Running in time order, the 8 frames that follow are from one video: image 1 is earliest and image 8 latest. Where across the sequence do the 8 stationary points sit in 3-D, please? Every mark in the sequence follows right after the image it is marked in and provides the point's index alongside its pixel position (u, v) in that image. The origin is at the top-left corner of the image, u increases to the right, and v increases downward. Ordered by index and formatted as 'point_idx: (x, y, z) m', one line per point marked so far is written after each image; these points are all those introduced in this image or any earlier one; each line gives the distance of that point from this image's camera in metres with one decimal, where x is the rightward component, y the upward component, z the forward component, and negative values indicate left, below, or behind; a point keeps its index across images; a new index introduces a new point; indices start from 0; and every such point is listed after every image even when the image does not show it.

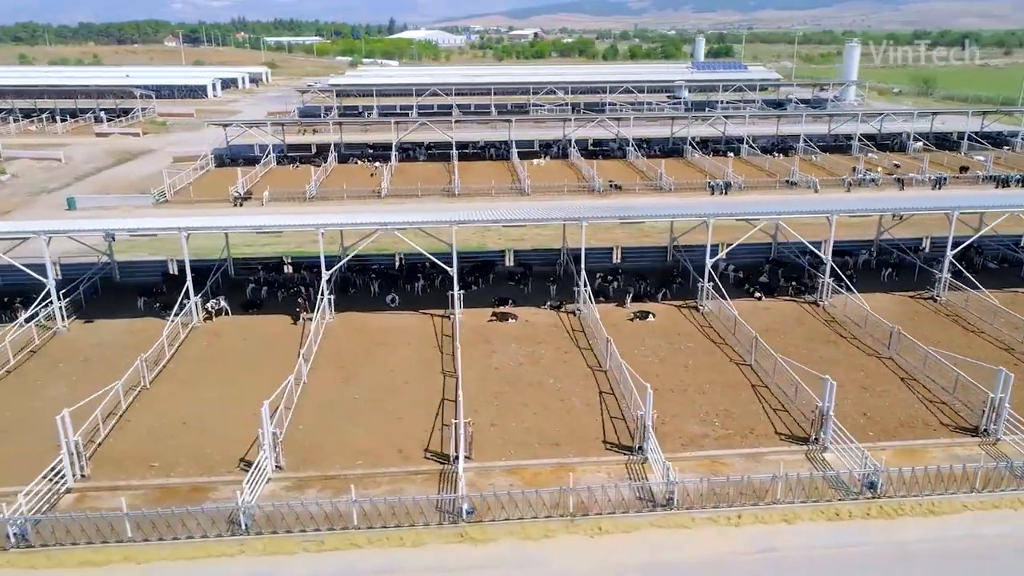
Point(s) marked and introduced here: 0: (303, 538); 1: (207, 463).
0: (-3.8, -4.6, +13.0) m
1: (-6.6, -3.8, +15.4) m
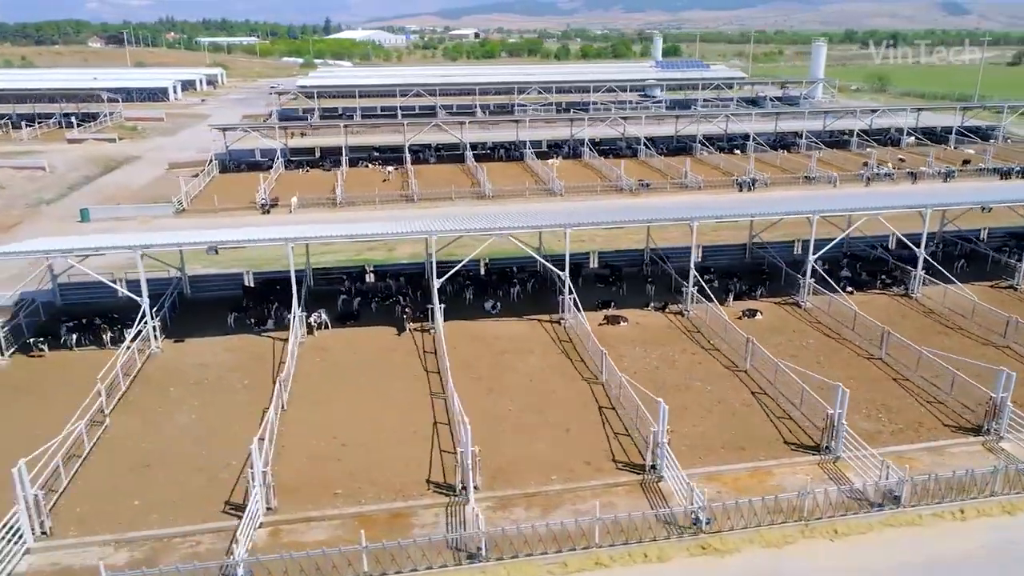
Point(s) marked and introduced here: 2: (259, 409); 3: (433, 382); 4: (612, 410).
0: (+0.6, -4.8, +12.5) m
1: (-2.4, -4.1, +14.6) m
2: (-6.3, -2.9, +17.5) m
3: (-2.1, -2.4, +18.6) m
4: (+2.4, -3.0, +17.2) m
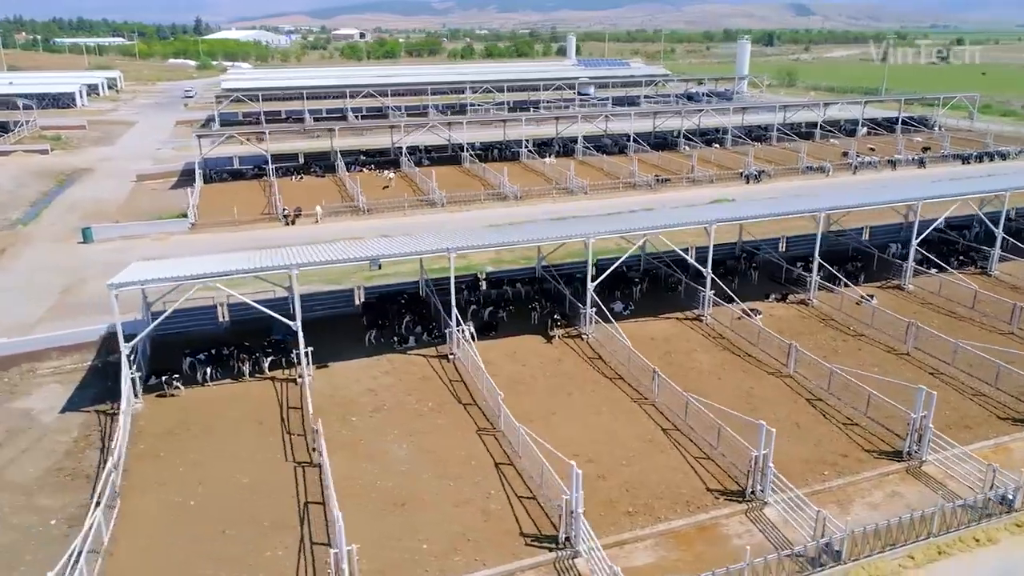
0: (+6.7, -4.7, +12.4) m
1: (+3.4, -4.2, +14.0) m
2: (-1.0, -3.3, +16.3) m
3: (+2.9, -2.5, +18.1) m
4: (+7.6, -2.8, +17.4) m
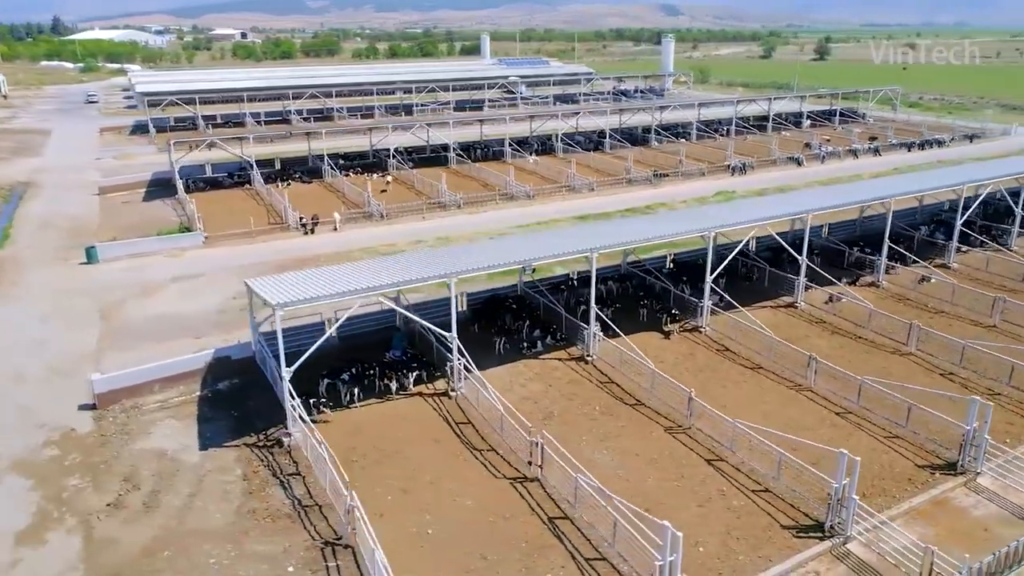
0: (+11.6, -4.2, +13.4) m
1: (+8.0, -3.9, +14.5) m
2: (+3.3, -3.2, +16.1) m
3: (+6.9, -2.3, +18.5) m
4: (+11.6, -2.3, +18.5) m
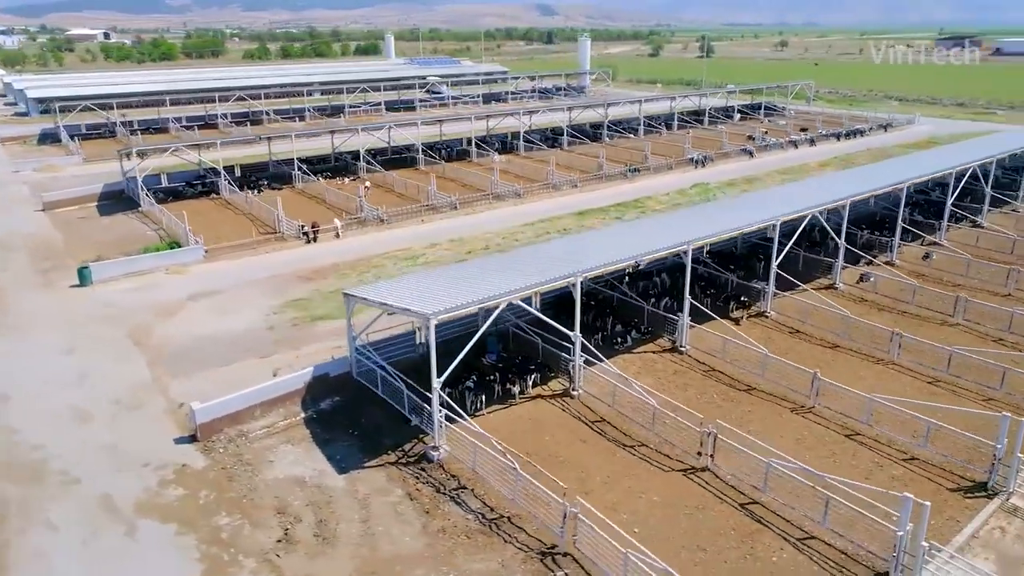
0: (+15.1, -3.5, +15.3) m
1: (+11.3, -3.3, +15.9) m
2: (+6.4, -2.9, +16.7) m
3: (+9.6, -1.8, +19.6) m
4: (+14.2, -1.5, +20.3) m
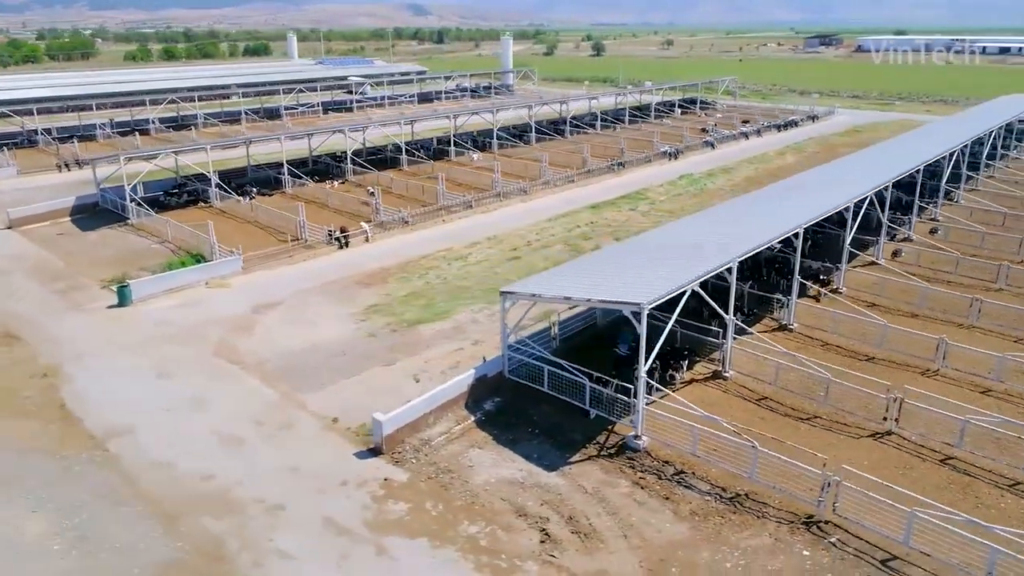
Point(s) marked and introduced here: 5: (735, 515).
0: (+19.1, -2.3, +18.1) m
1: (+15.3, -2.3, +18.1) m
2: (+10.3, -2.2, +18.1) m
3: (+12.9, -0.9, +21.4) m
4: (+17.4, -0.4, +22.9) m
5: (+4.2, -4.2, +13.2) m
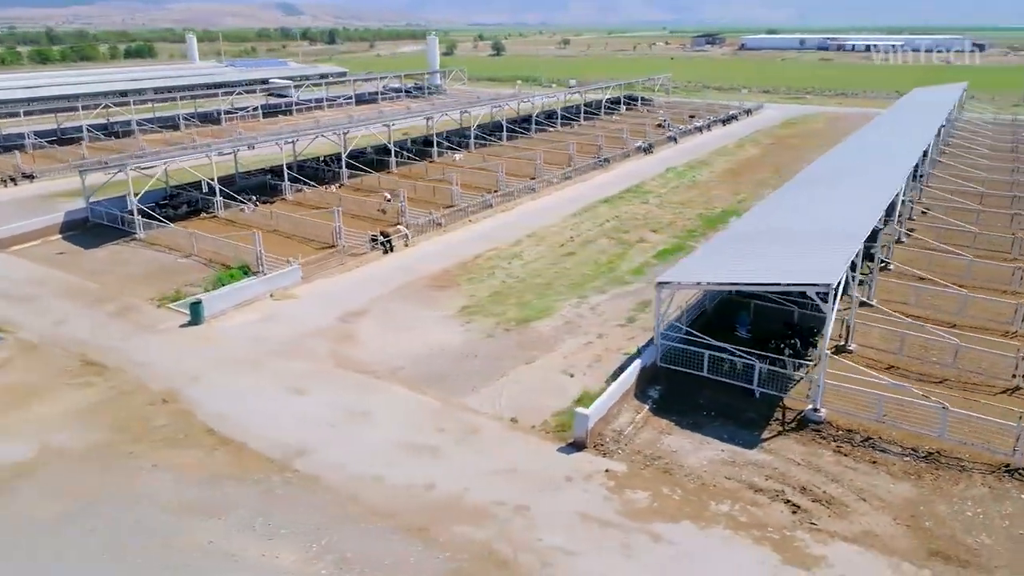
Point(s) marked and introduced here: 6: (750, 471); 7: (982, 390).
0: (+22.7, -1.0, +21.6) m
1: (+19.0, -1.2, +21.0) m
2: (+14.0, -1.4, +20.3) m
3: (+16.0, 0.0, +23.9) m
4: (+20.1, +0.8, +26.1) m
5: (+8.8, -3.8, +14.4) m
6: (+4.9, -3.8, +14.6) m
7: (+11.5, -2.5, +17.3) m
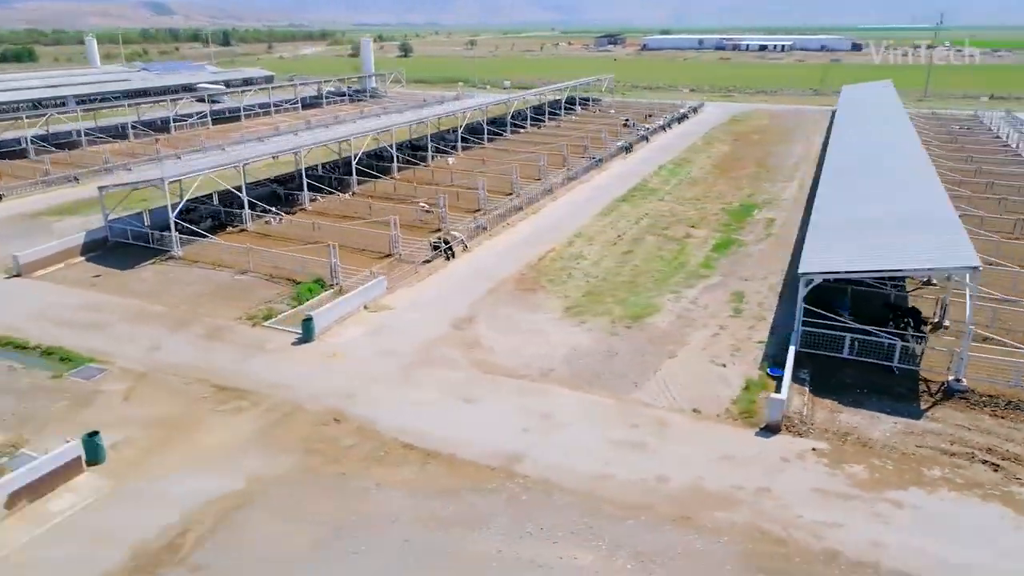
0: (+26.0, +0.3, +25.6) m
1: (+22.5, -0.2, +24.5) m
2: (+17.7, -0.6, +23.1) m
3: (+19.0, +0.9, +27.0) m
4: (+22.8, +1.9, +29.7) m
5: (+13.5, -3.2, +16.5) m
6: (+9.6, -3.5, +16.1) m
7: (+15.7, -1.9, +19.8) m
